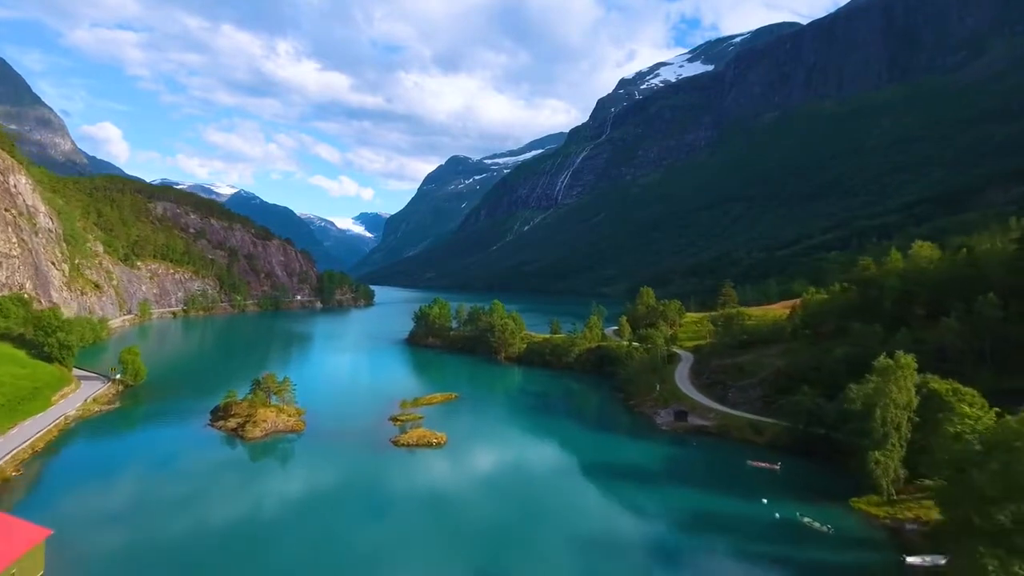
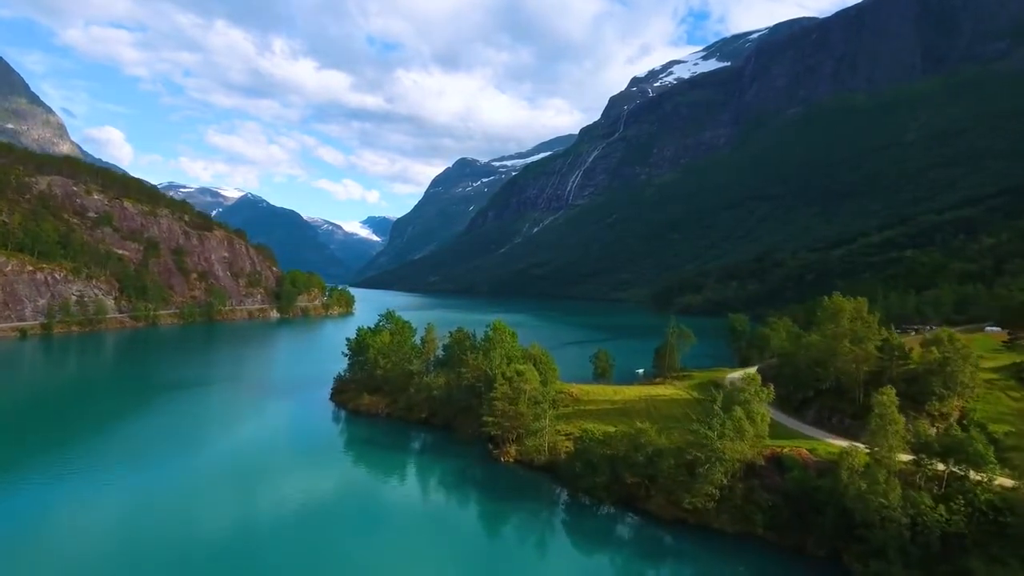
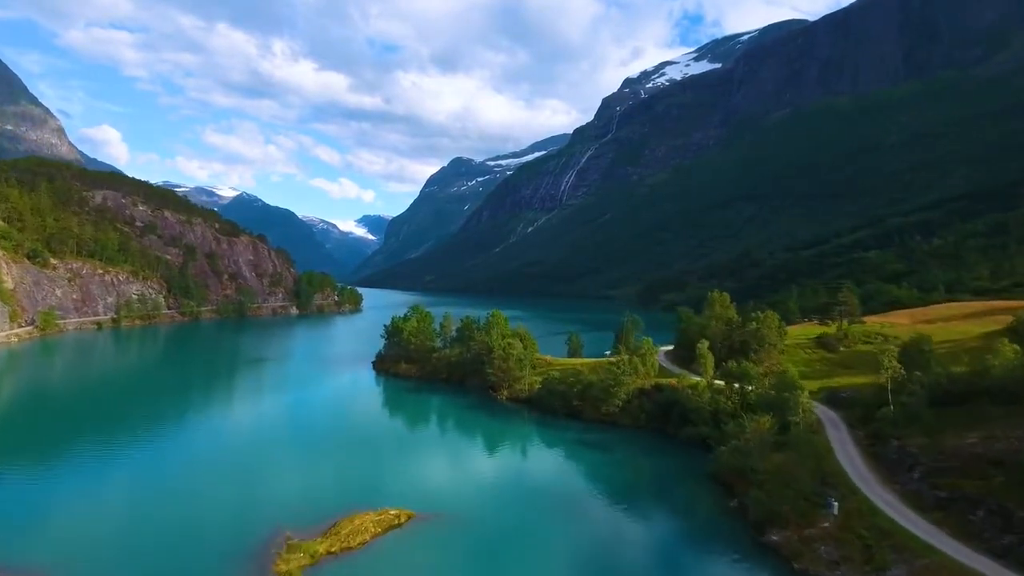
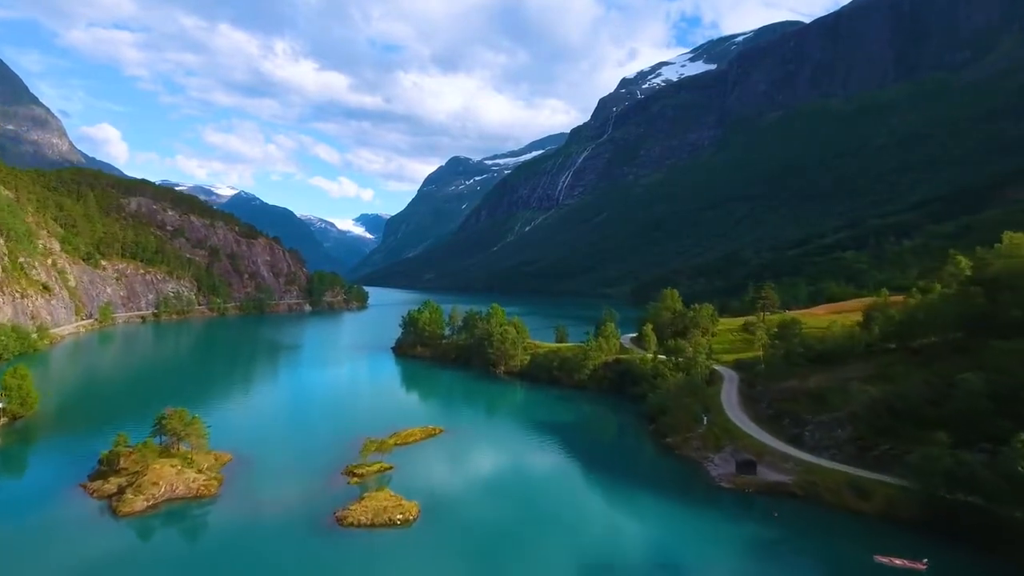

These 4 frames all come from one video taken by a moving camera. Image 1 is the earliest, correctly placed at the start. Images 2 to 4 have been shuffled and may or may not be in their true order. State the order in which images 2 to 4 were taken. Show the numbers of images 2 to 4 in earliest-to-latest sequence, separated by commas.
4, 3, 2
